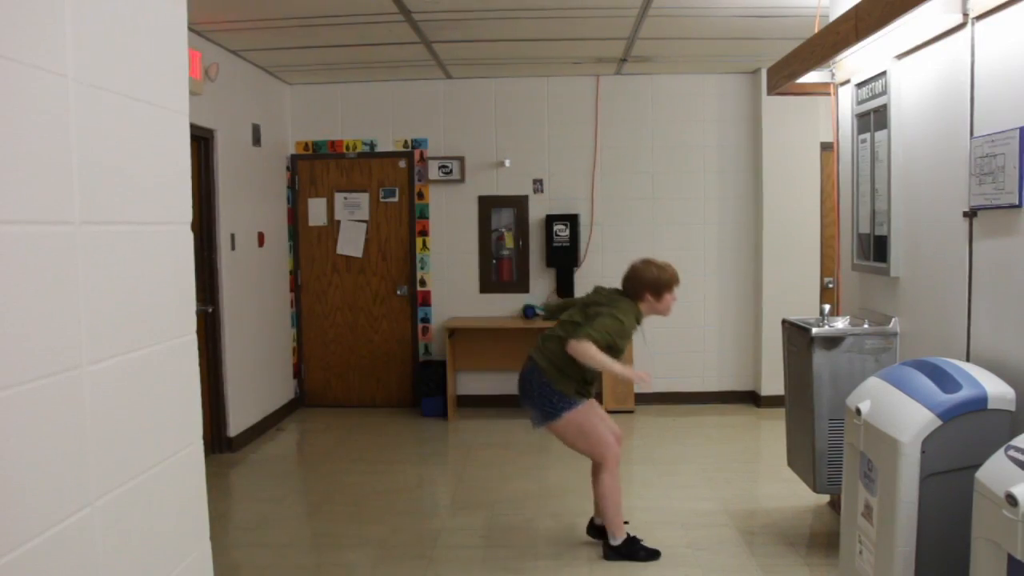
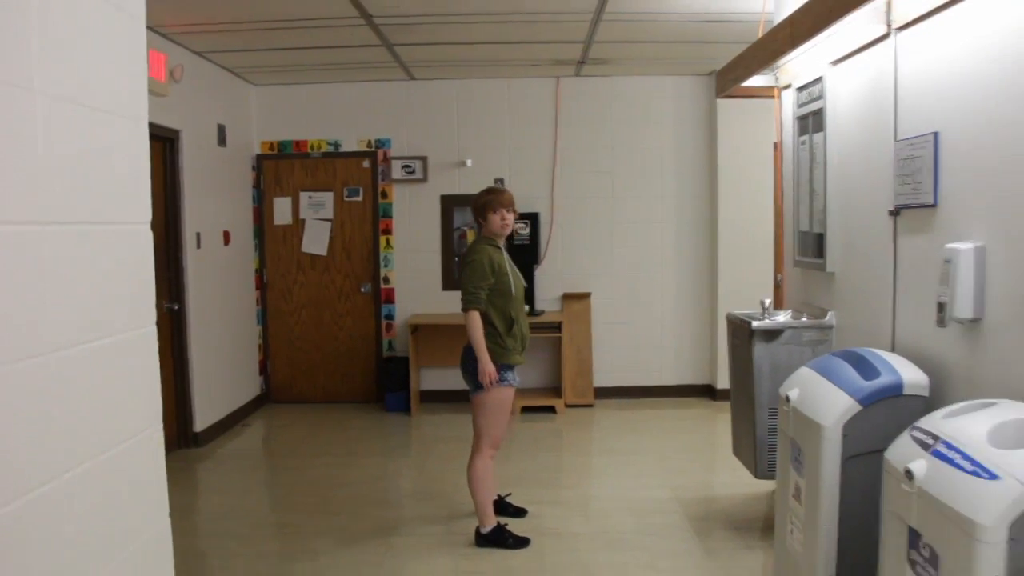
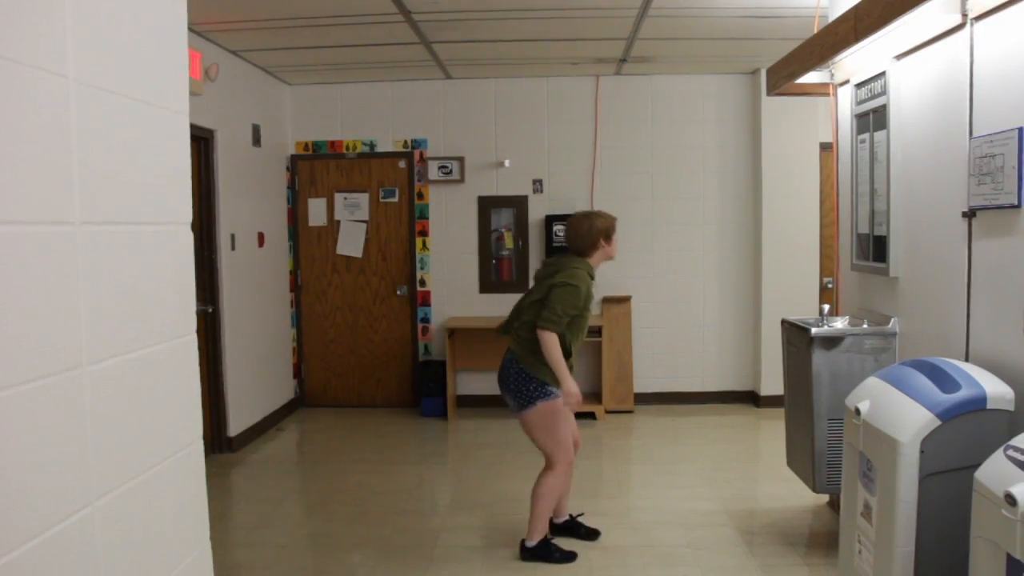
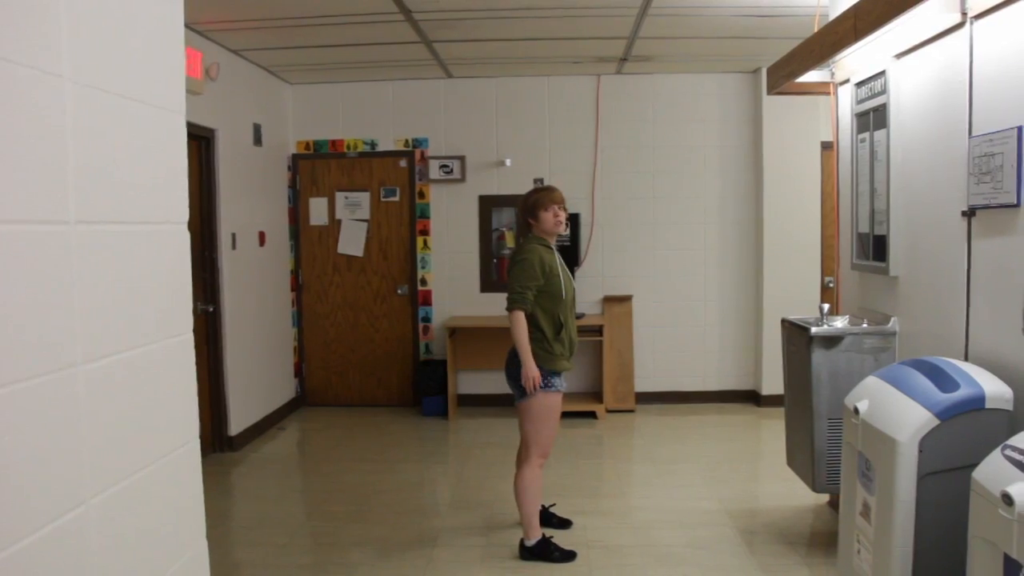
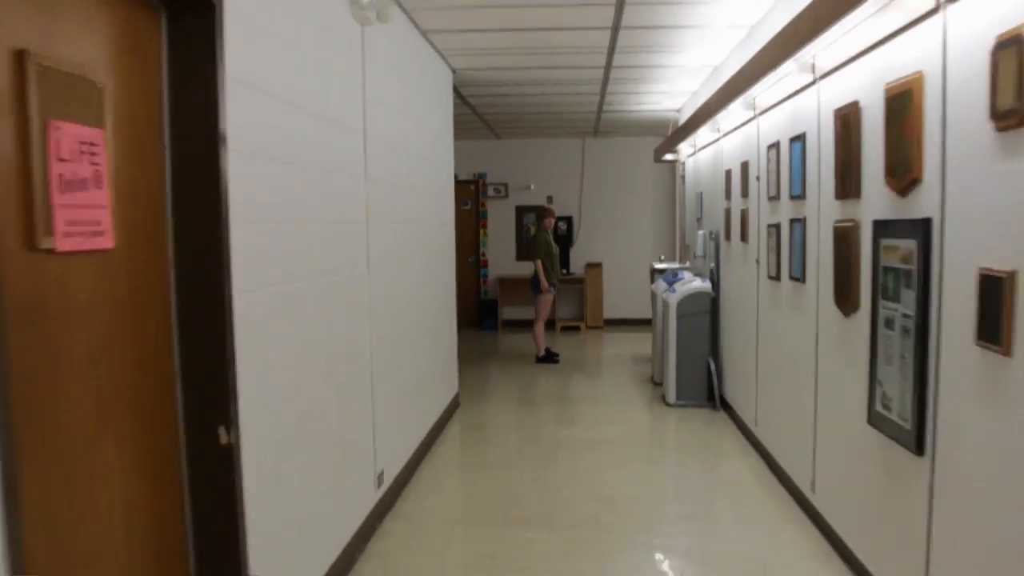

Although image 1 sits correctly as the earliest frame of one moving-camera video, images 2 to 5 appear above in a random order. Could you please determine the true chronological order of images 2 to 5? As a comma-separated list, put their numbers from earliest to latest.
3, 4, 2, 5
